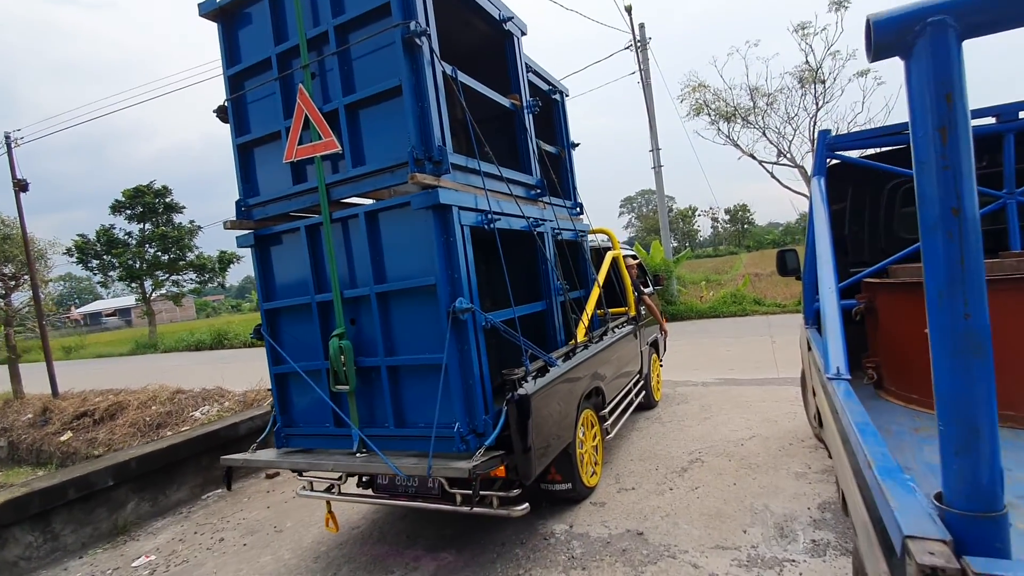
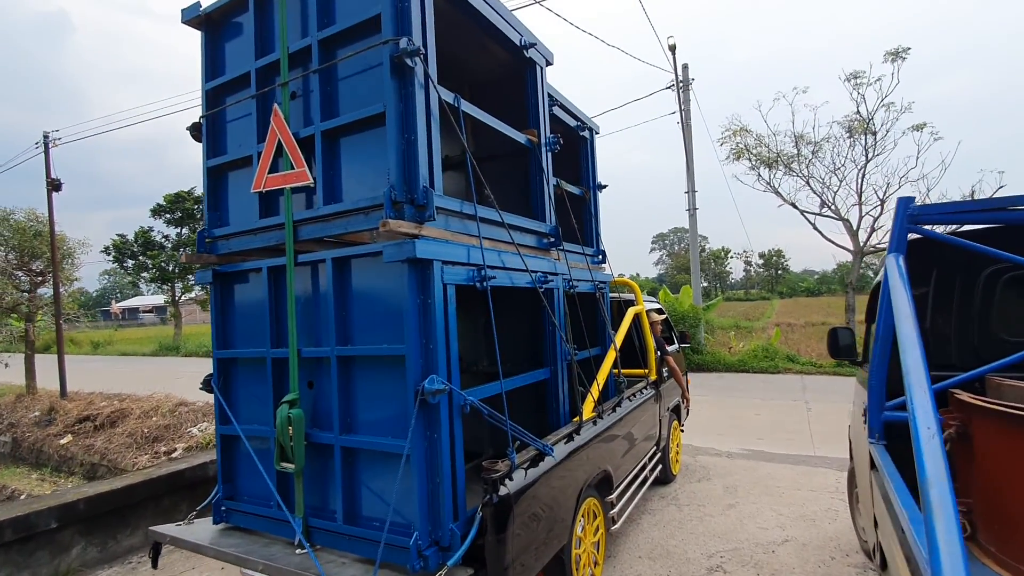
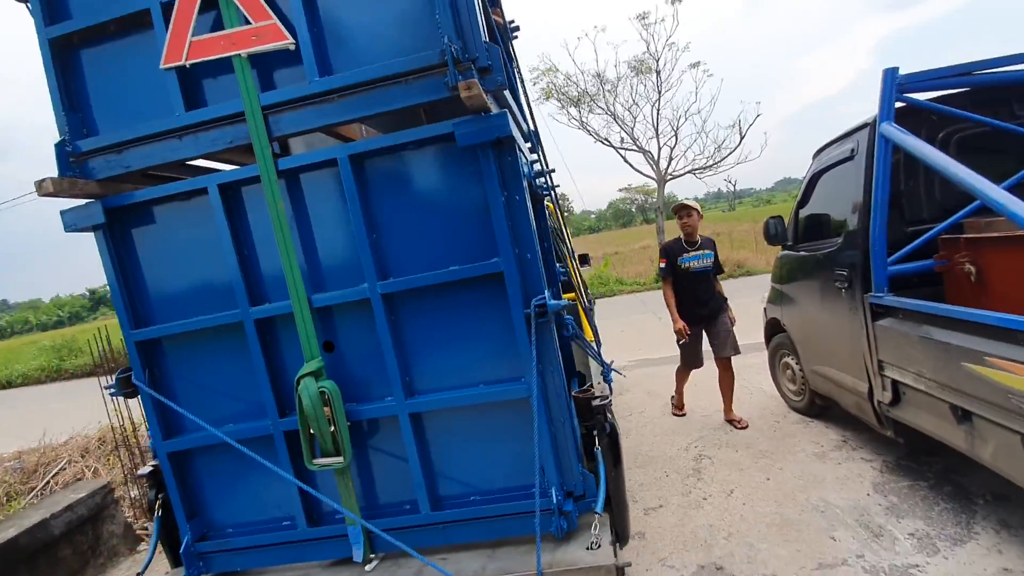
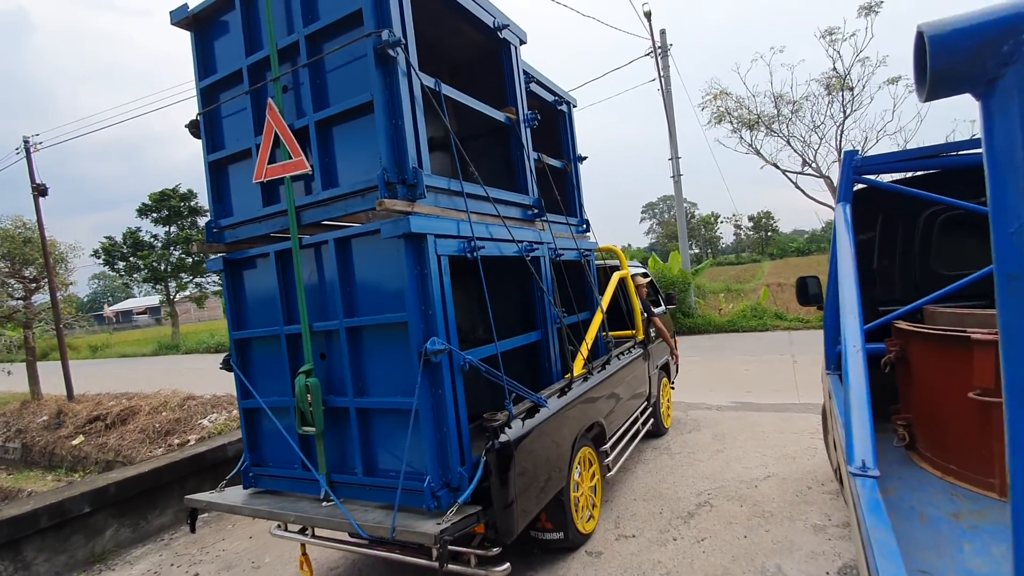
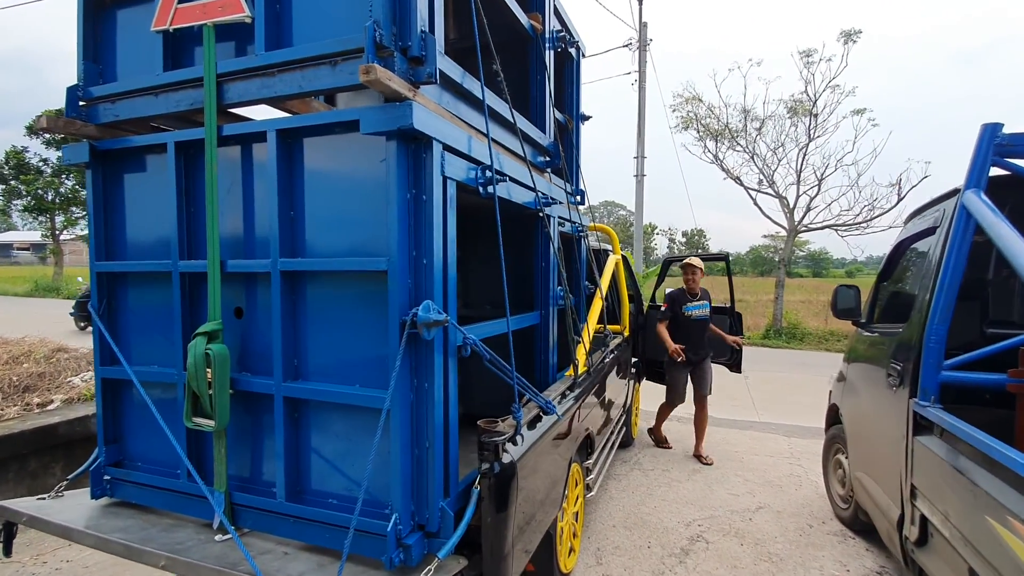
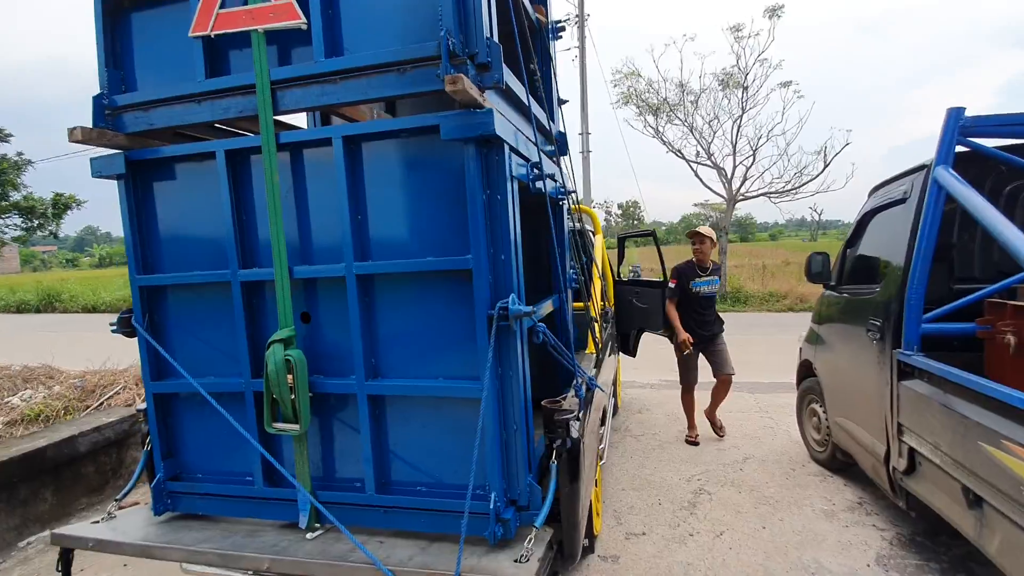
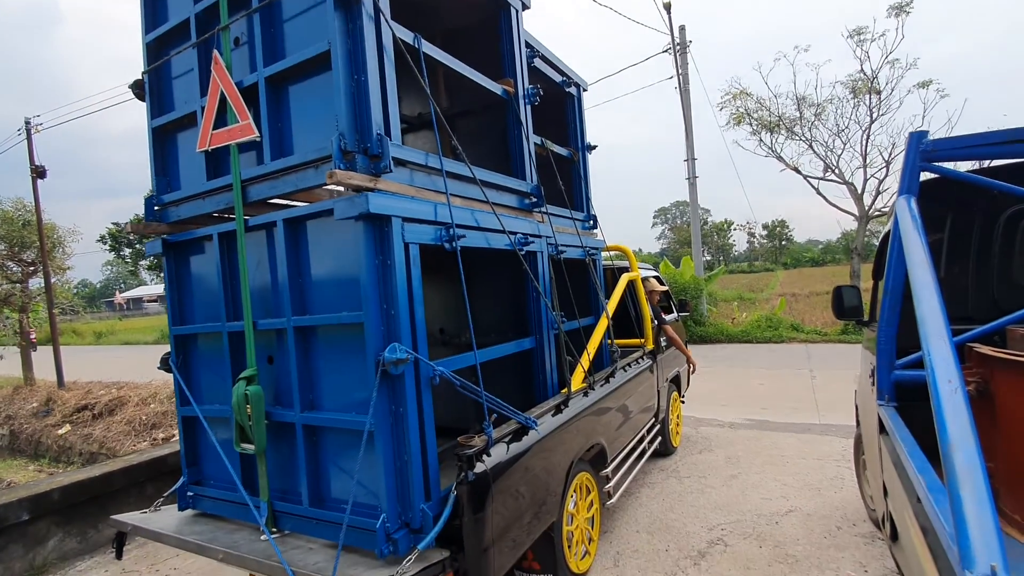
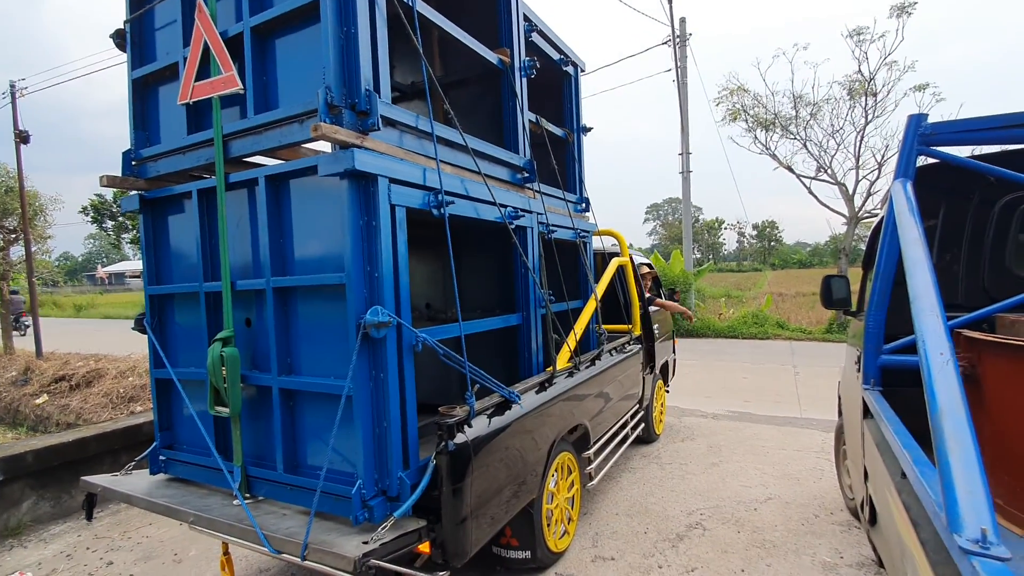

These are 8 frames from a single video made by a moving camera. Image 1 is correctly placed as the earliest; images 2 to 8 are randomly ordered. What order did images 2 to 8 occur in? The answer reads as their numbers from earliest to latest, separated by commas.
4, 2, 7, 8, 5, 6, 3
